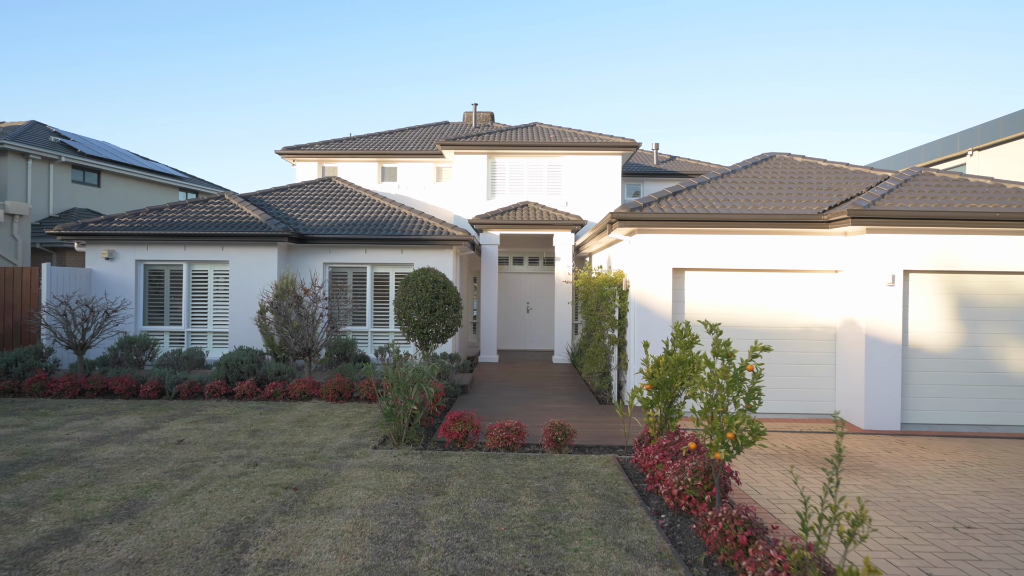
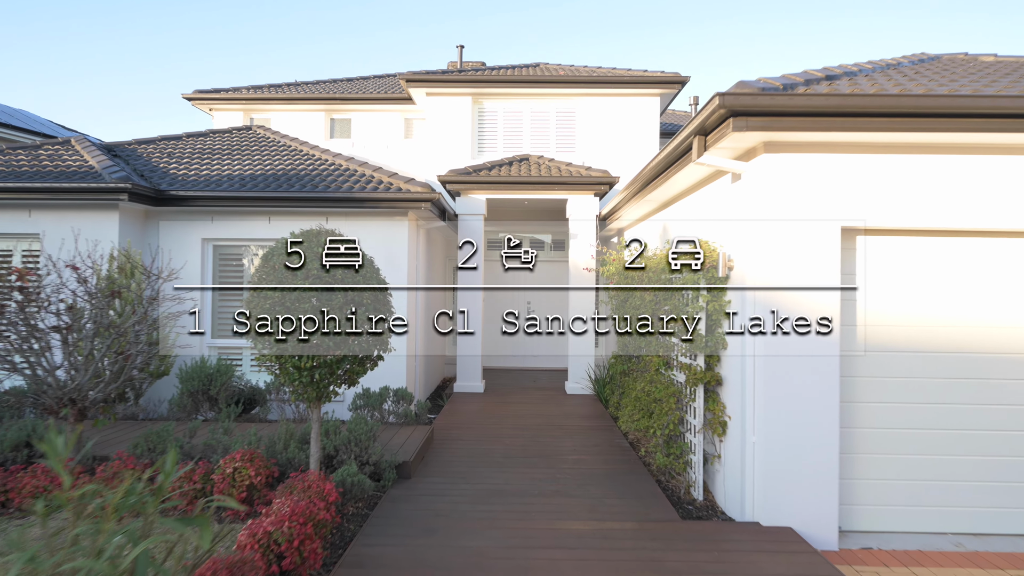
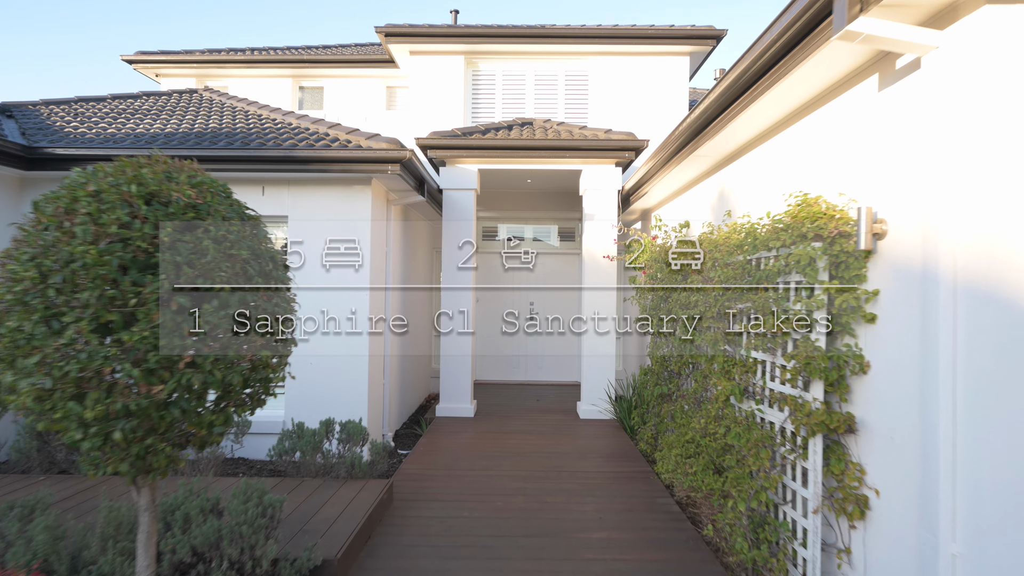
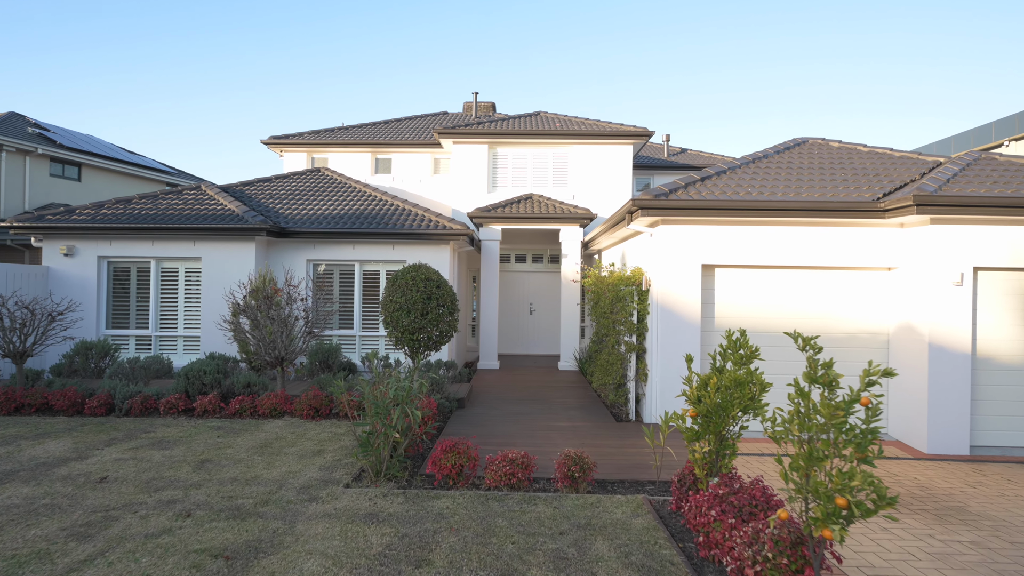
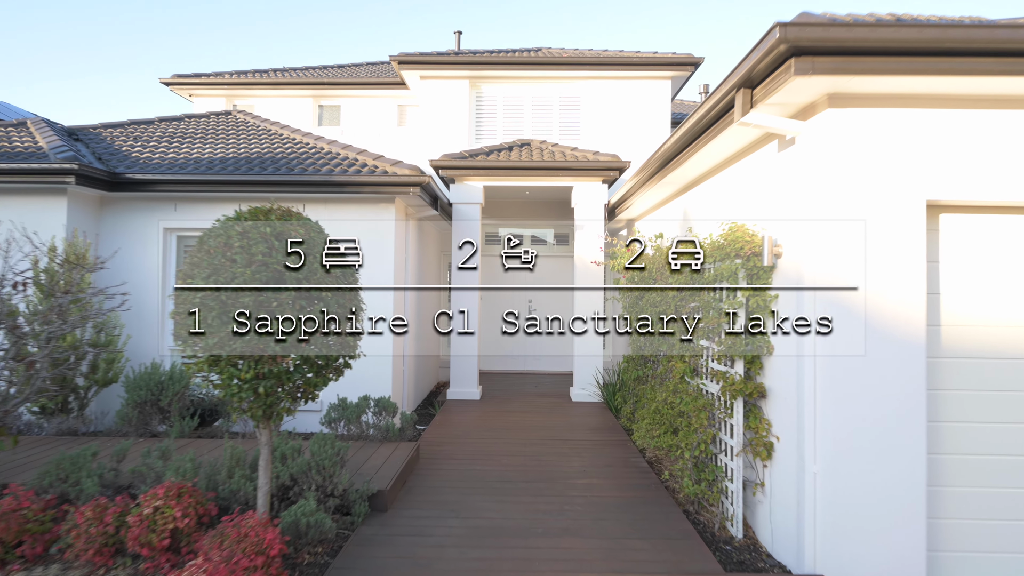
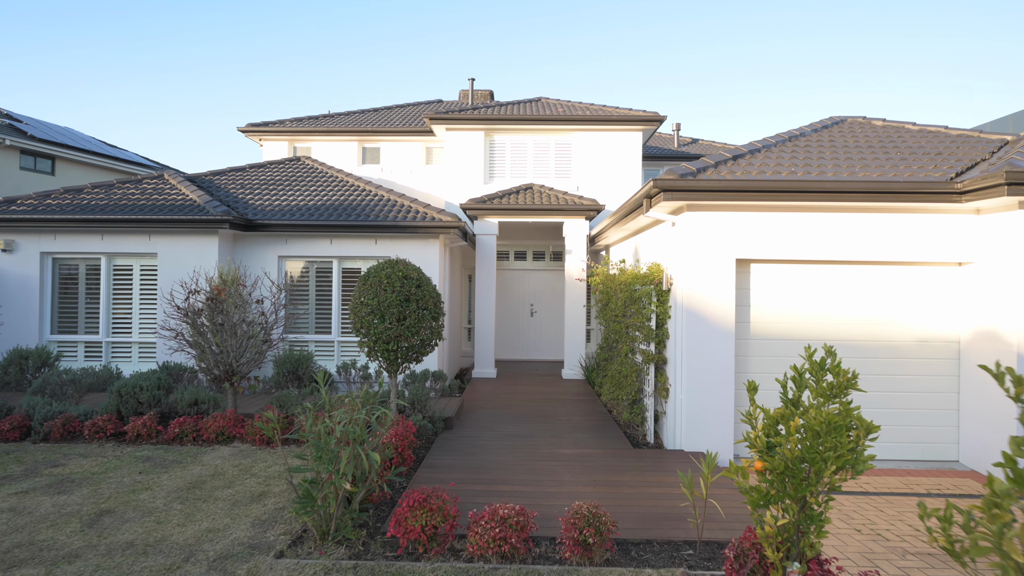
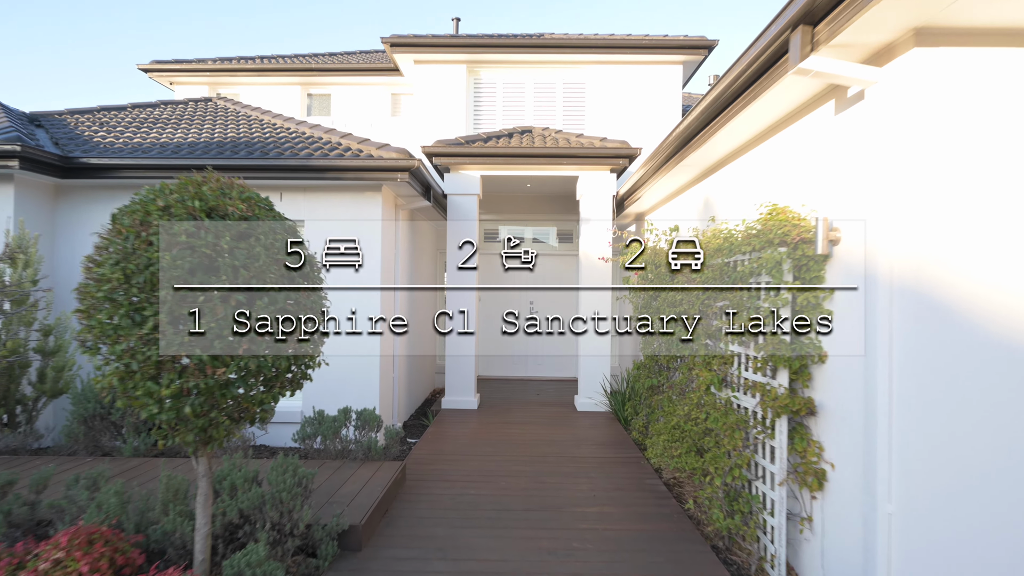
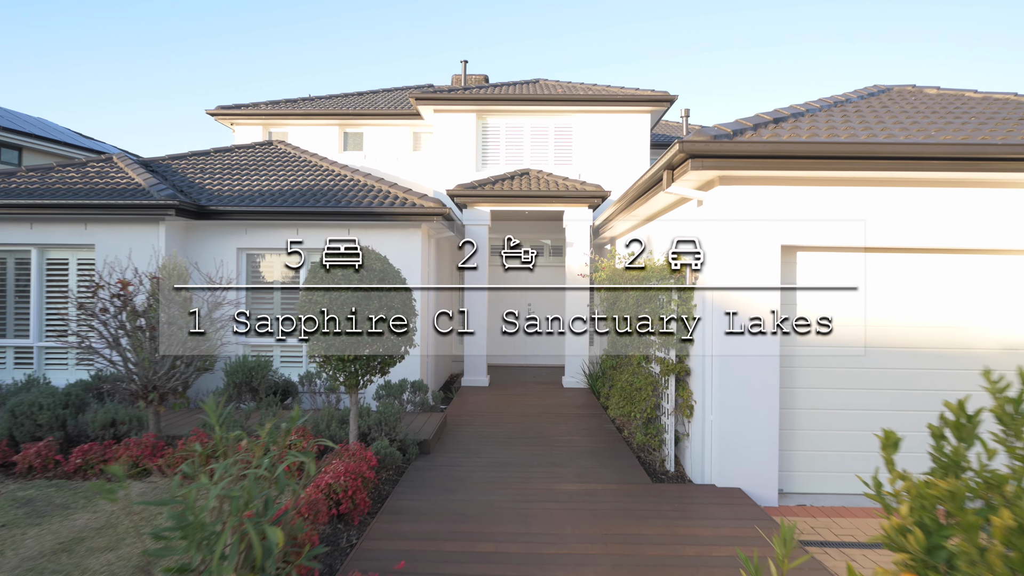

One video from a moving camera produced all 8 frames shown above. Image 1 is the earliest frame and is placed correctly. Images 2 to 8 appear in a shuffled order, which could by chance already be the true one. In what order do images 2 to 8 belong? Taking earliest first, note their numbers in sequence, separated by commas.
4, 6, 8, 2, 5, 7, 3
